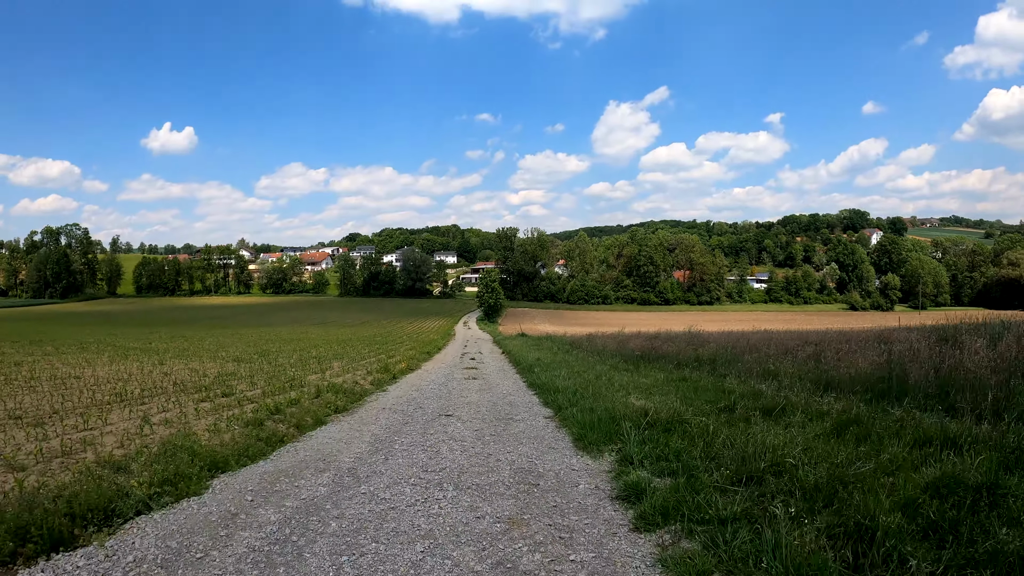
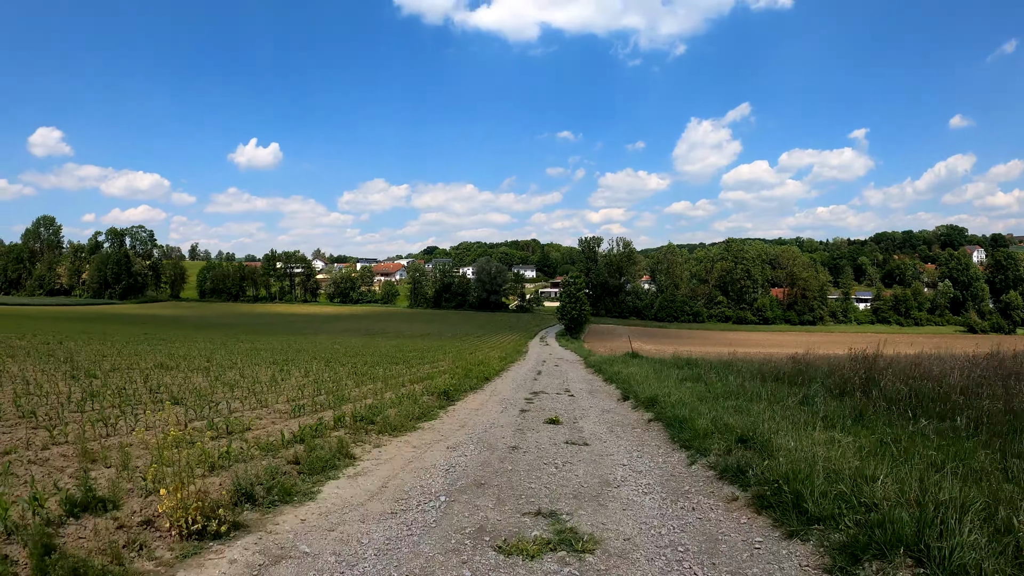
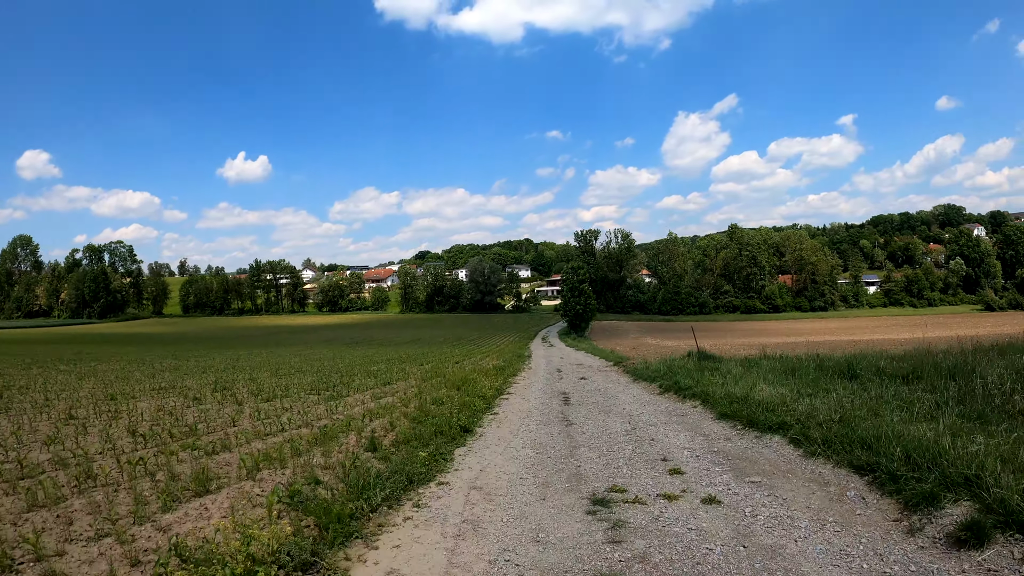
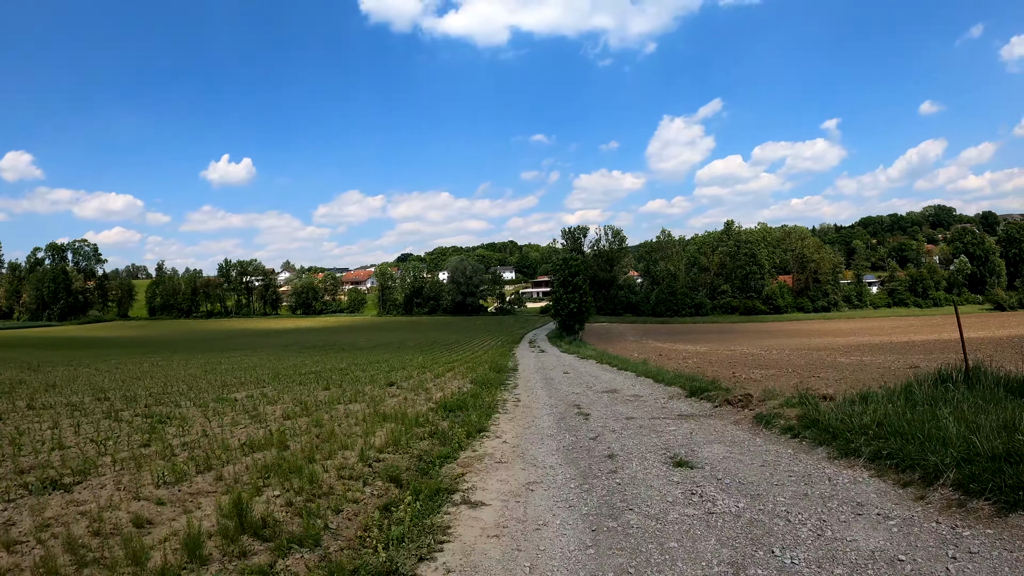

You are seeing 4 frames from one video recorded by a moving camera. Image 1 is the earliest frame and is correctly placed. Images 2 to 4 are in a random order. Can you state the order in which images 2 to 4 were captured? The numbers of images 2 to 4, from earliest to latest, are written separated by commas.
2, 3, 4
